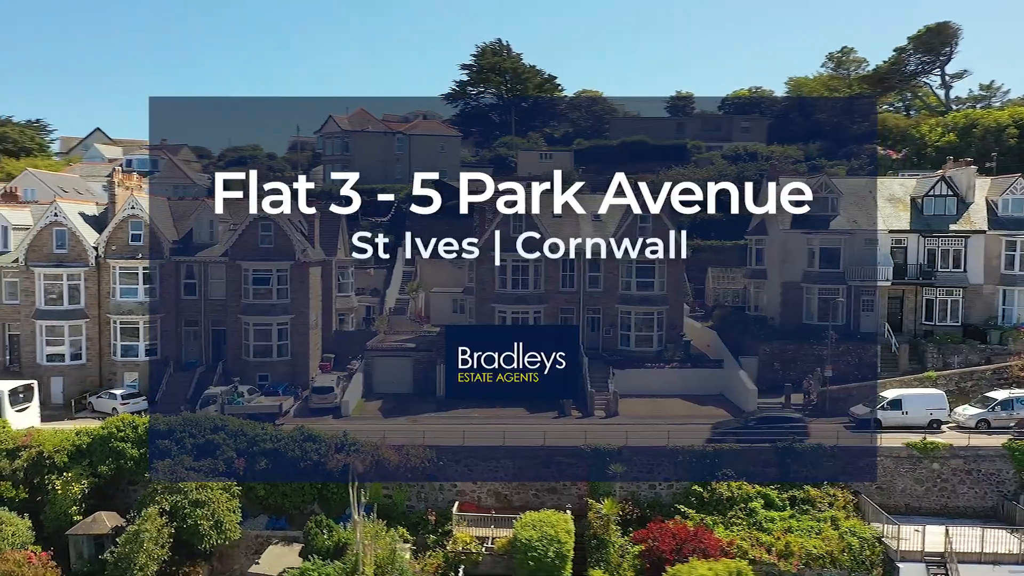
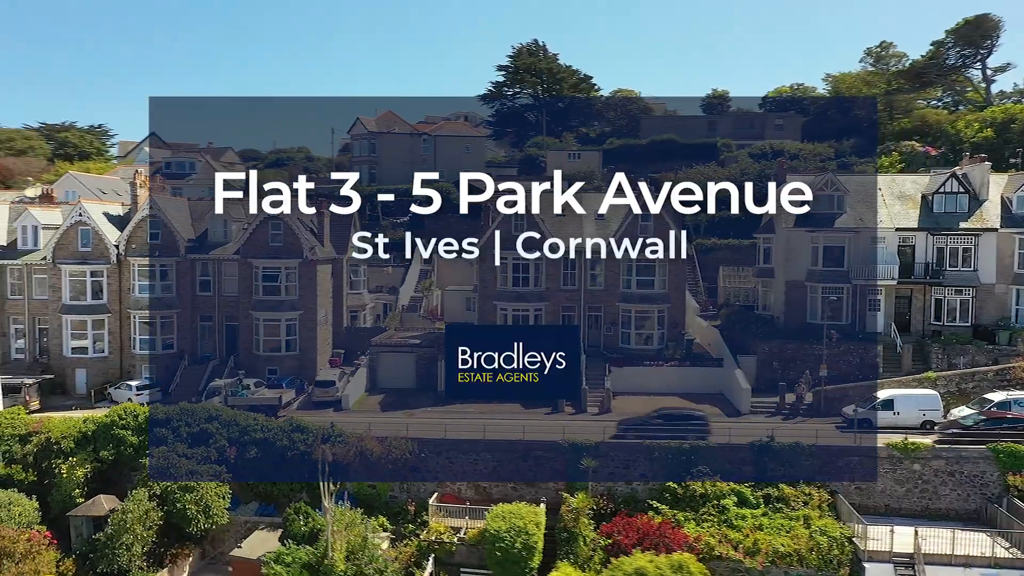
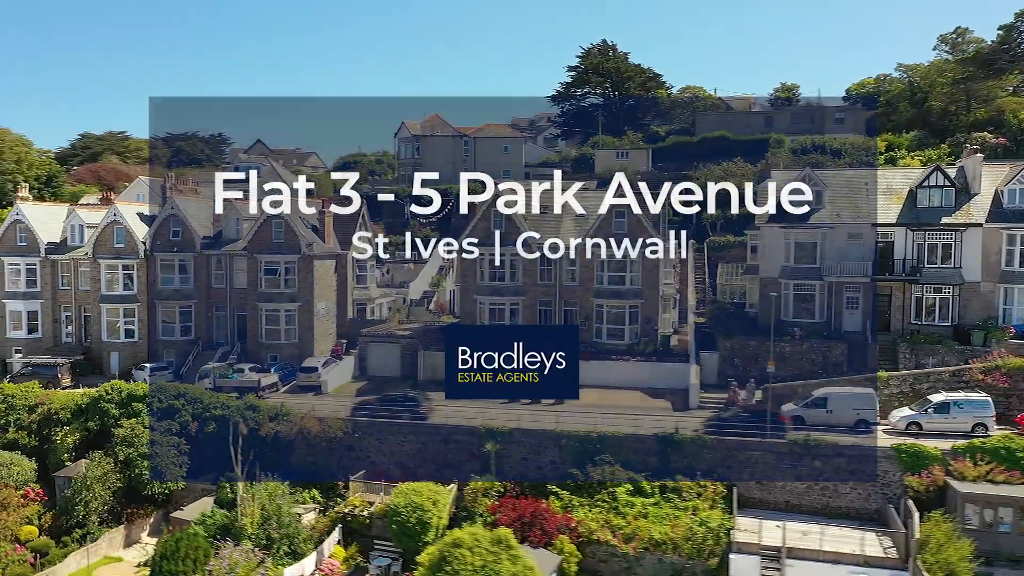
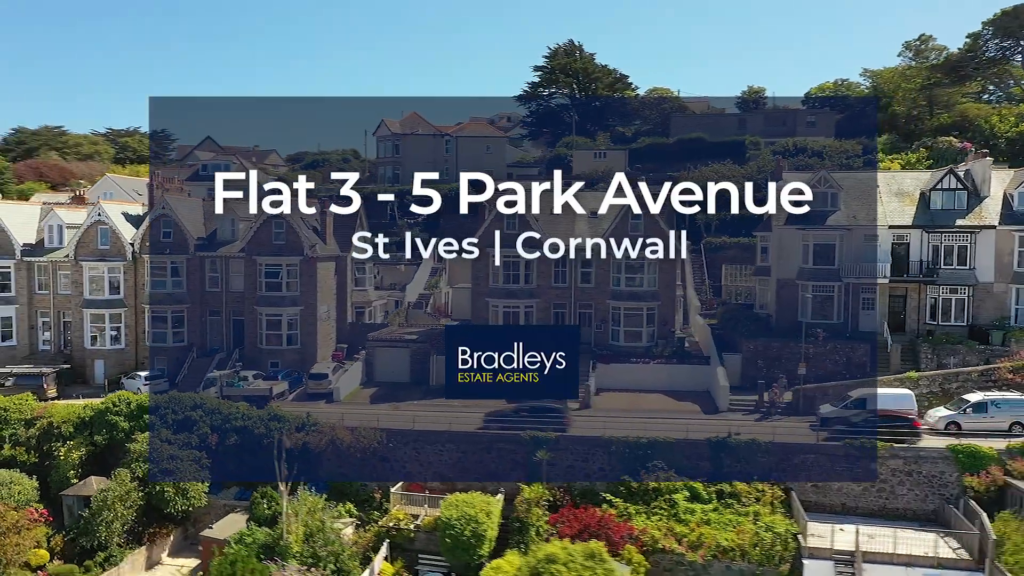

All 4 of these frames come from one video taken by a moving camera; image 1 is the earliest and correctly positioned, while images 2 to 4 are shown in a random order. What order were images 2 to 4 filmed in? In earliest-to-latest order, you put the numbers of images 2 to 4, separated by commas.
2, 4, 3
